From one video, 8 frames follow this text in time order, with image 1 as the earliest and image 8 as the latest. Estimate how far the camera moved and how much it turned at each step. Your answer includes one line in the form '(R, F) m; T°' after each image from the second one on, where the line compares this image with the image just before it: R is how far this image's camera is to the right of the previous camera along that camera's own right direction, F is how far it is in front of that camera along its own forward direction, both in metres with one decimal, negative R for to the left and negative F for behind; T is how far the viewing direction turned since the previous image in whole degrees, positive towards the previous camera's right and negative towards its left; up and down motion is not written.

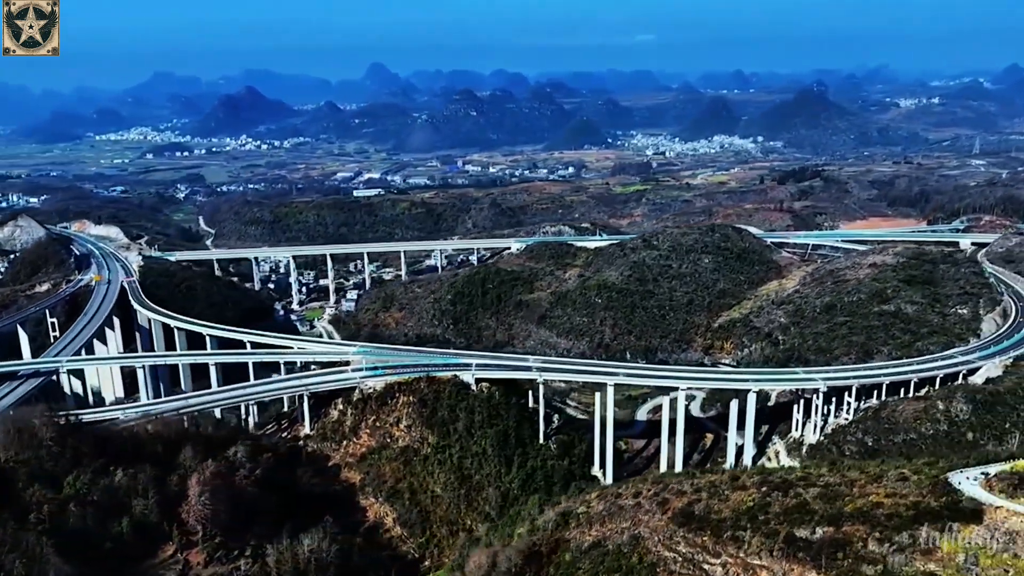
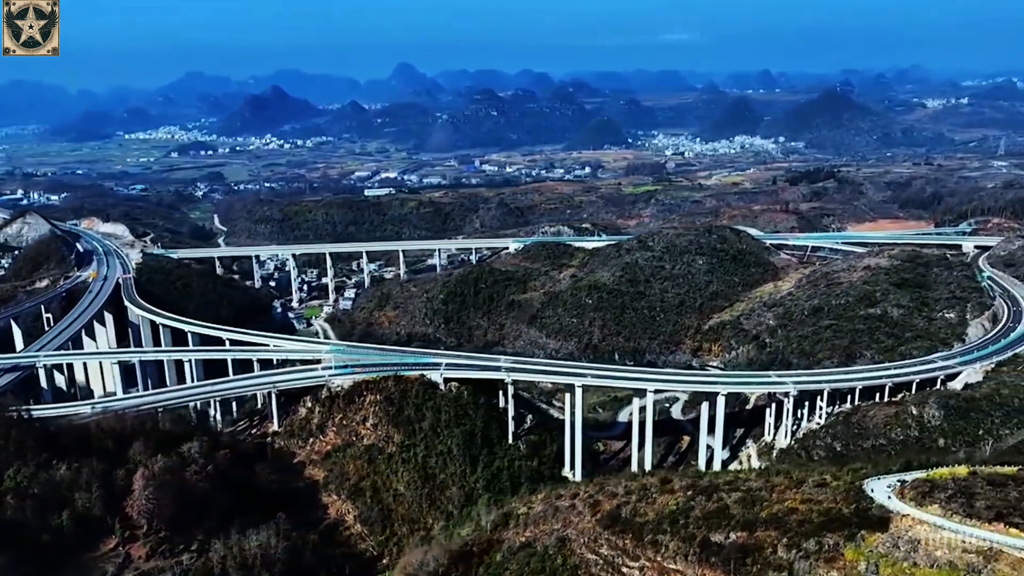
(+3.1, 0.0) m; -2°
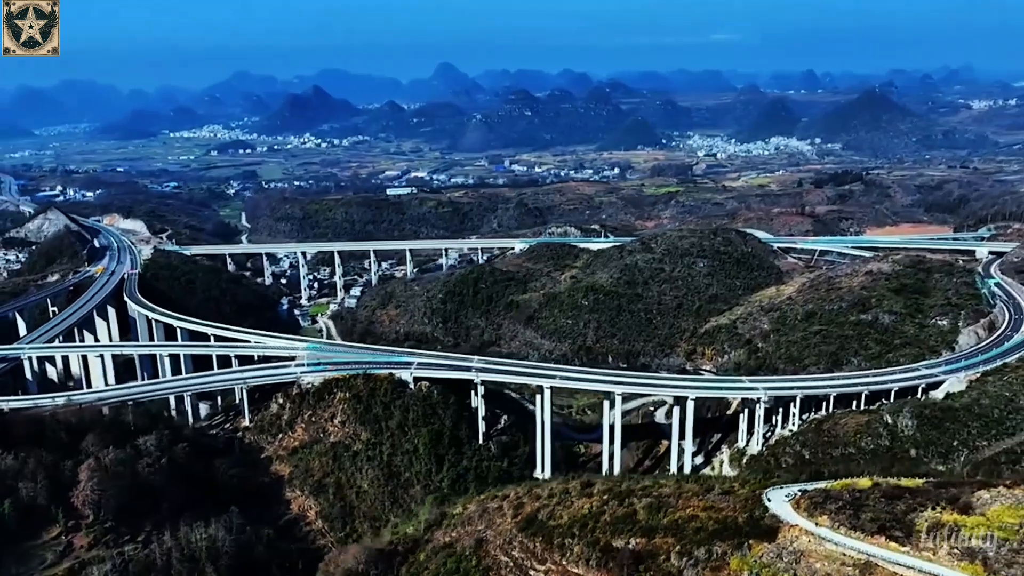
(+3.8, +0.1) m; -3°
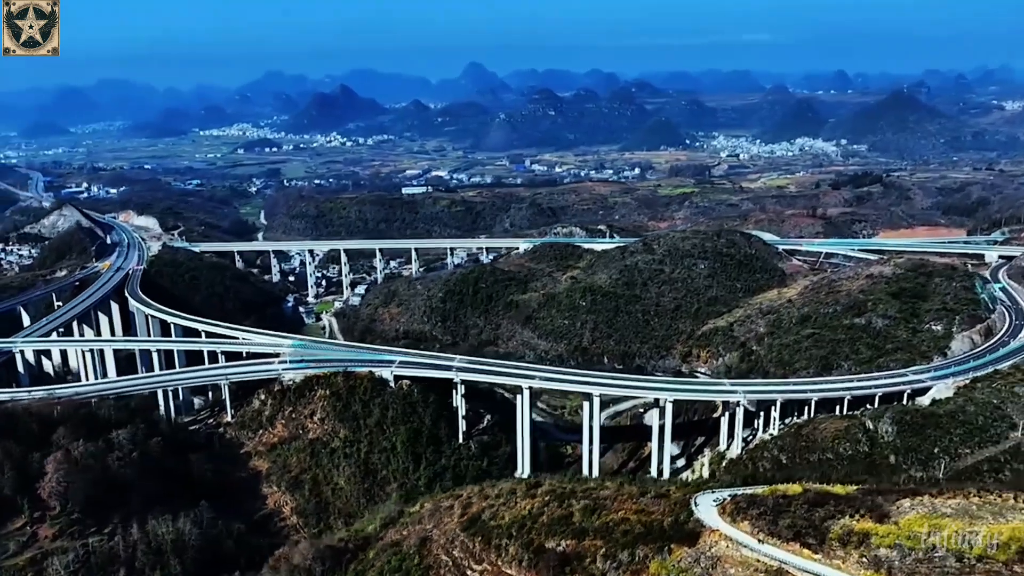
(+2.6, 0.0) m; -2°
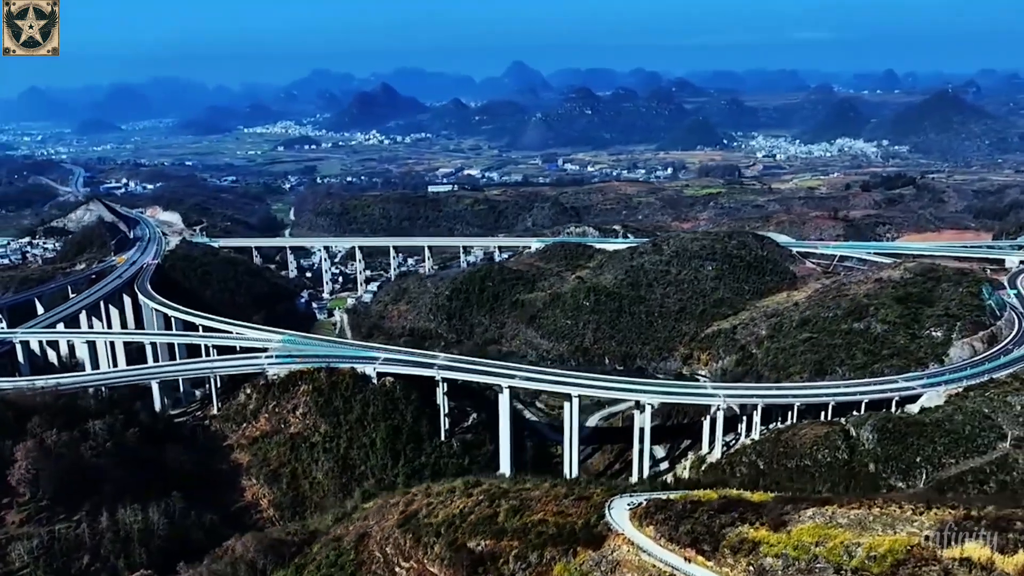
(+3.2, +0.1) m; -3°
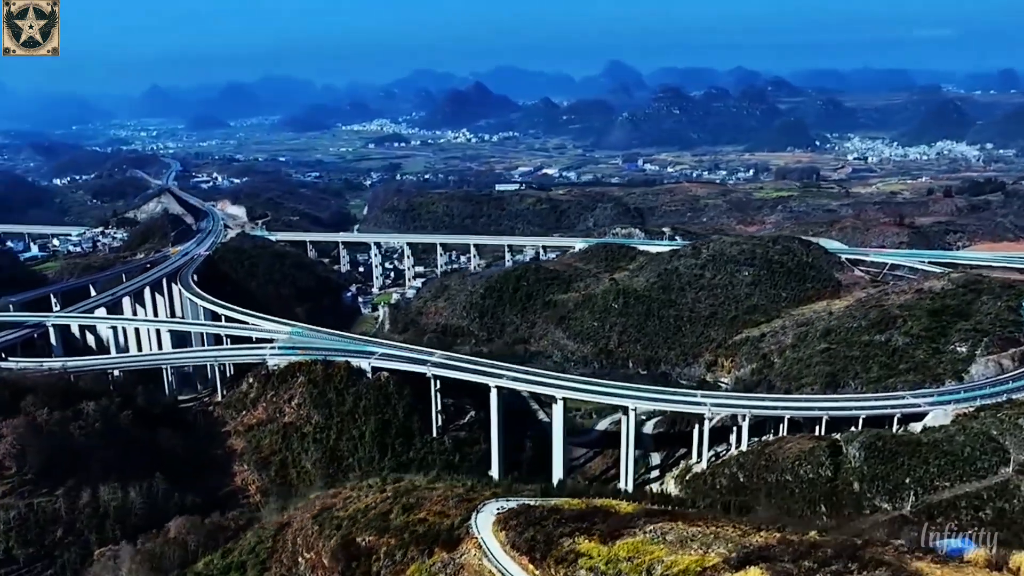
(+5.5, +0.3) m; -7°
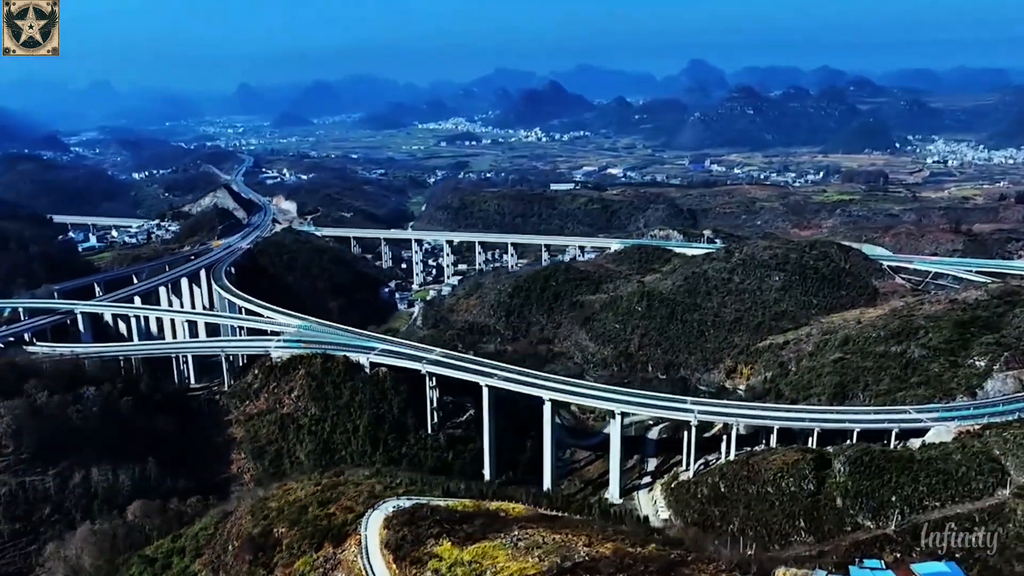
(+4.4, +0.3) m; -5°
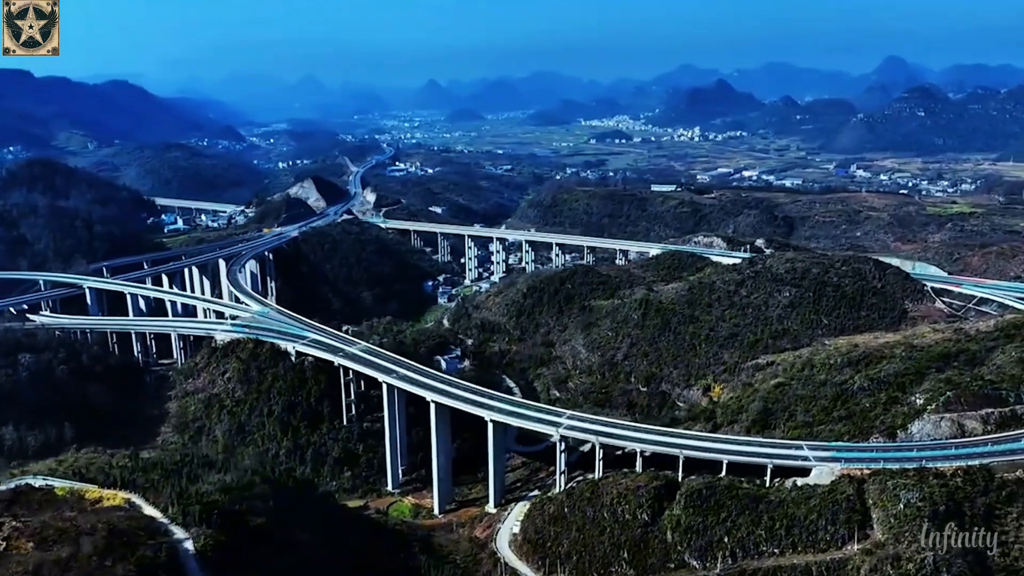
(+14.2, +2.0) m; -12°
